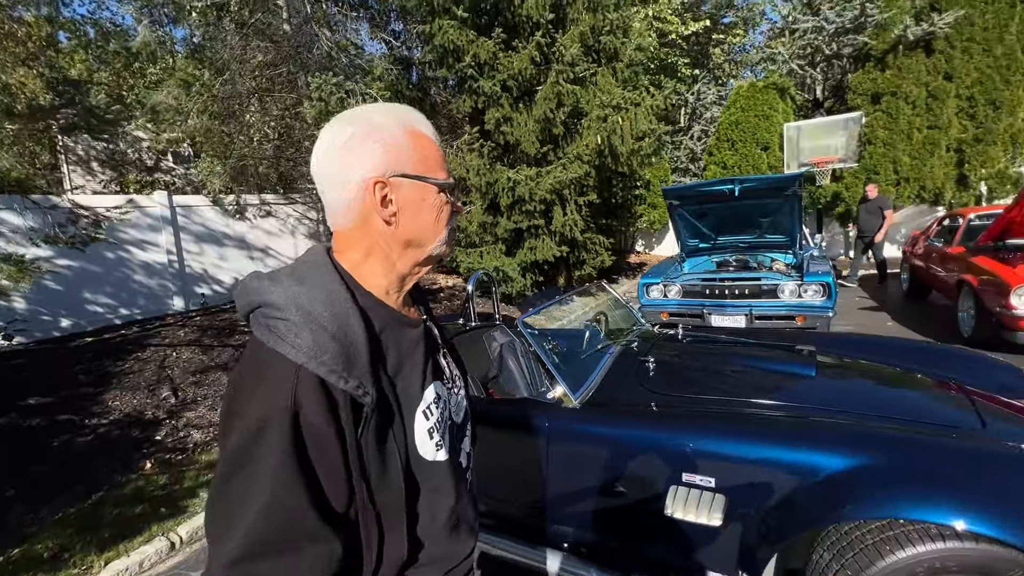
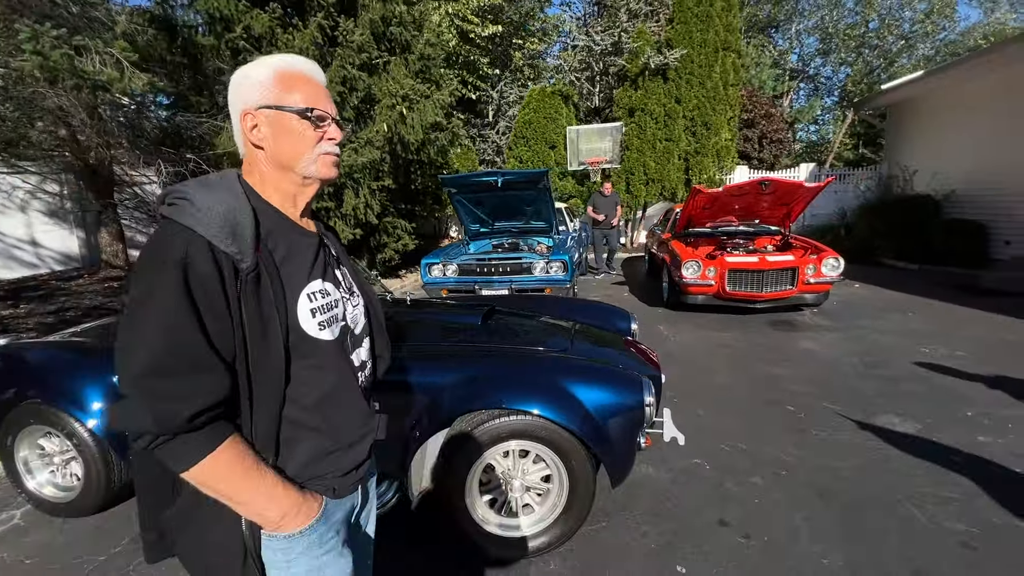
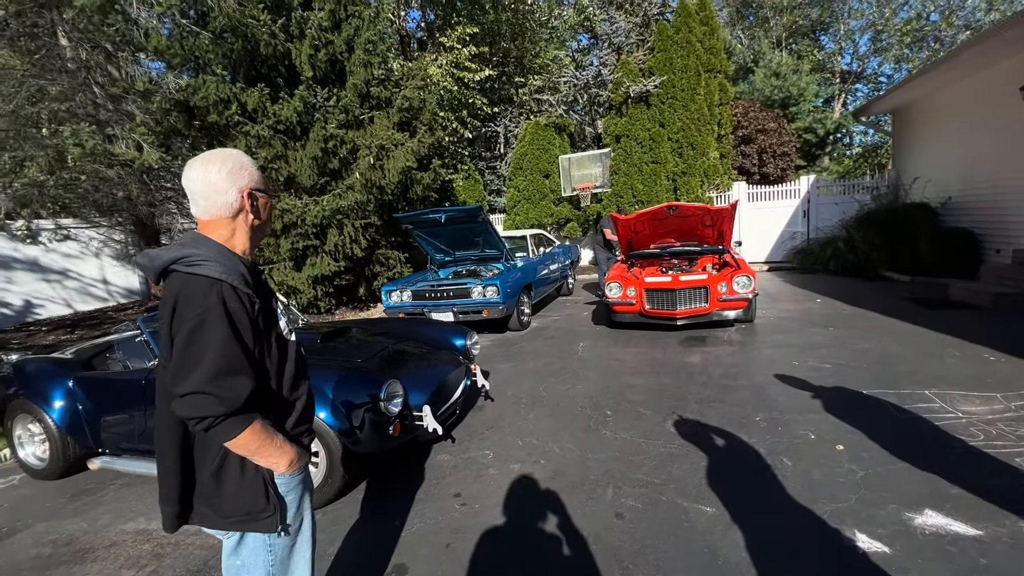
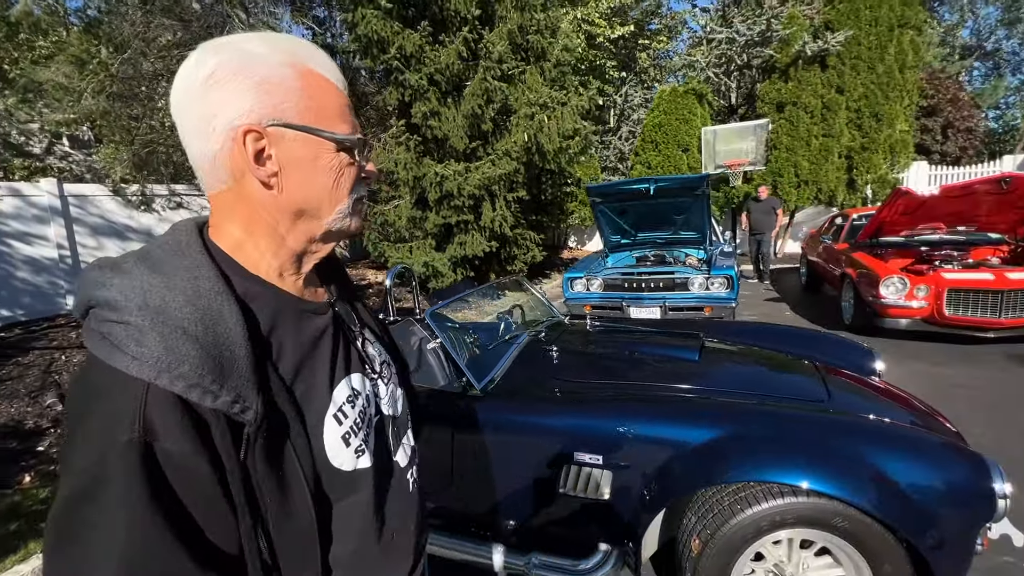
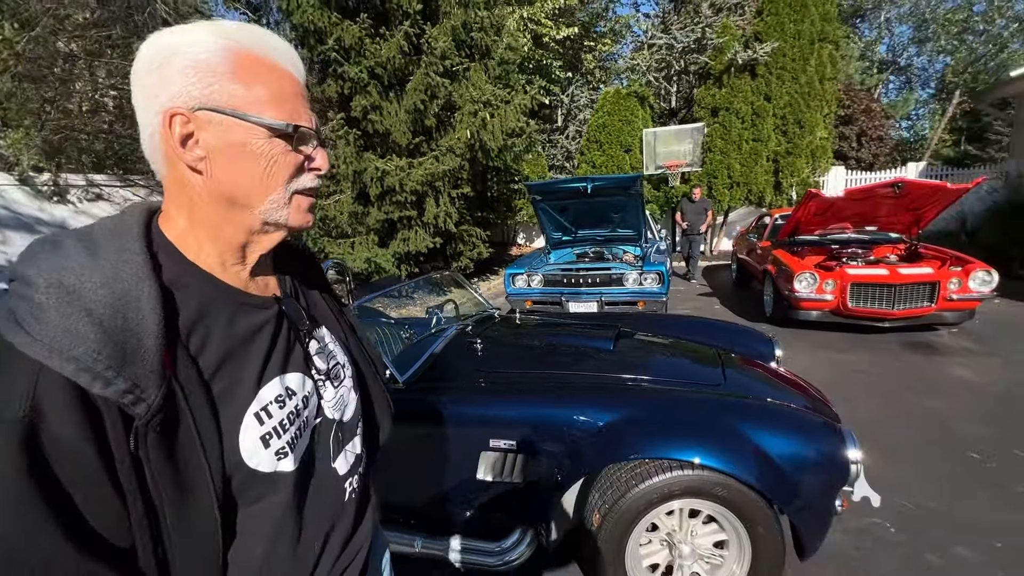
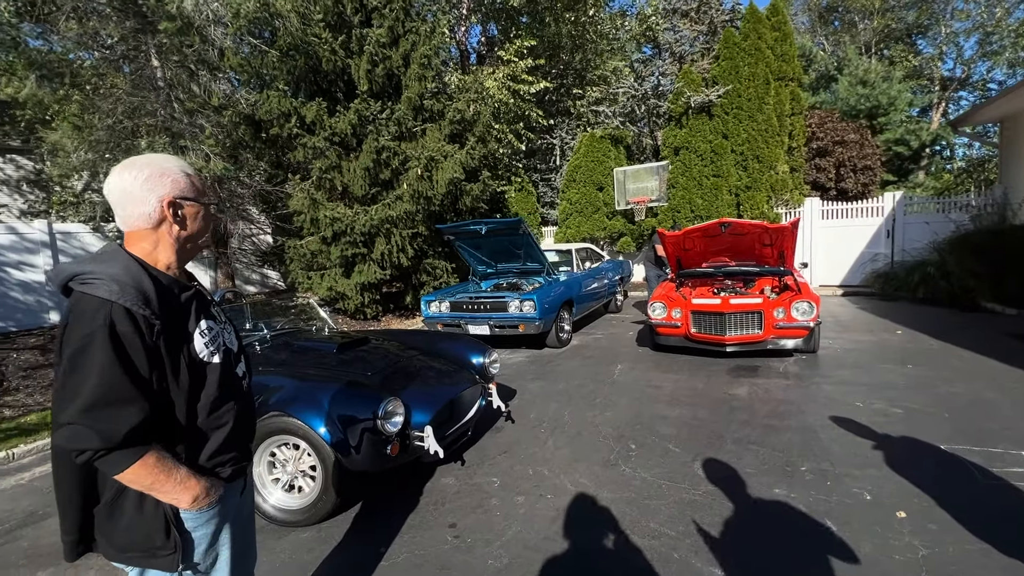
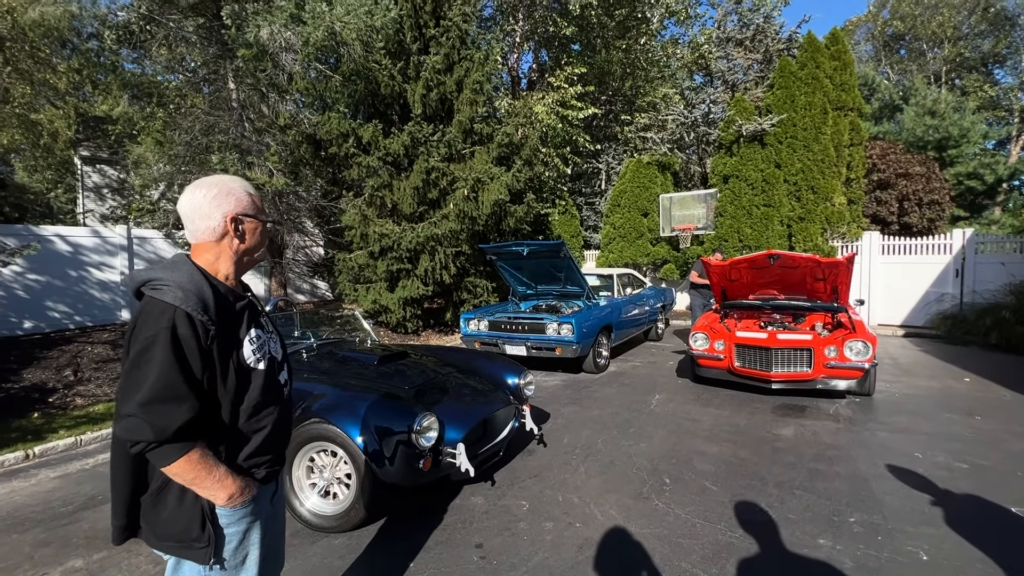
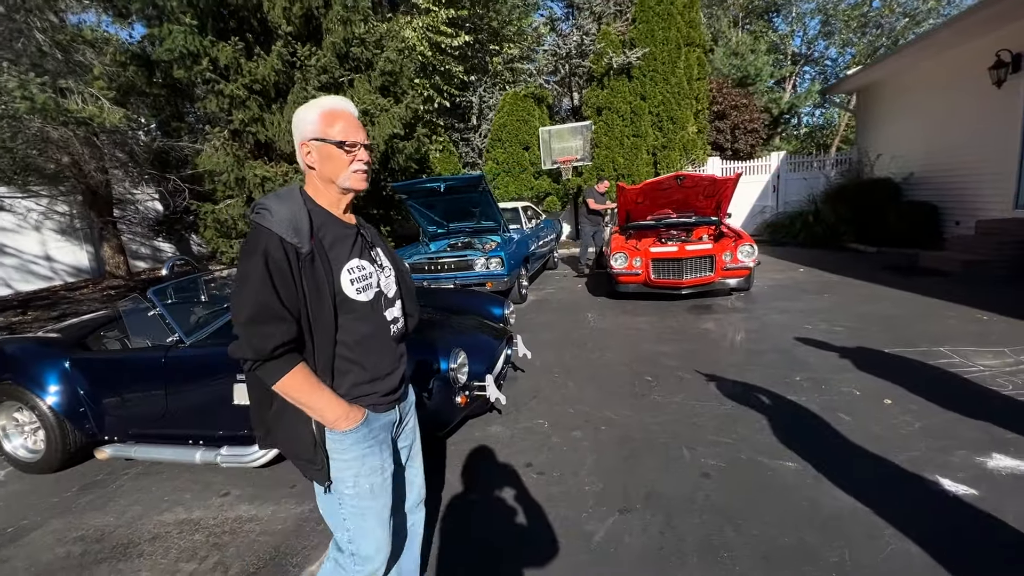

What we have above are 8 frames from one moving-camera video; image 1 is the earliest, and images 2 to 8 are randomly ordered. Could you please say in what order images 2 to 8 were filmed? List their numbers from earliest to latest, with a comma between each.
4, 5, 2, 8, 3, 6, 7
